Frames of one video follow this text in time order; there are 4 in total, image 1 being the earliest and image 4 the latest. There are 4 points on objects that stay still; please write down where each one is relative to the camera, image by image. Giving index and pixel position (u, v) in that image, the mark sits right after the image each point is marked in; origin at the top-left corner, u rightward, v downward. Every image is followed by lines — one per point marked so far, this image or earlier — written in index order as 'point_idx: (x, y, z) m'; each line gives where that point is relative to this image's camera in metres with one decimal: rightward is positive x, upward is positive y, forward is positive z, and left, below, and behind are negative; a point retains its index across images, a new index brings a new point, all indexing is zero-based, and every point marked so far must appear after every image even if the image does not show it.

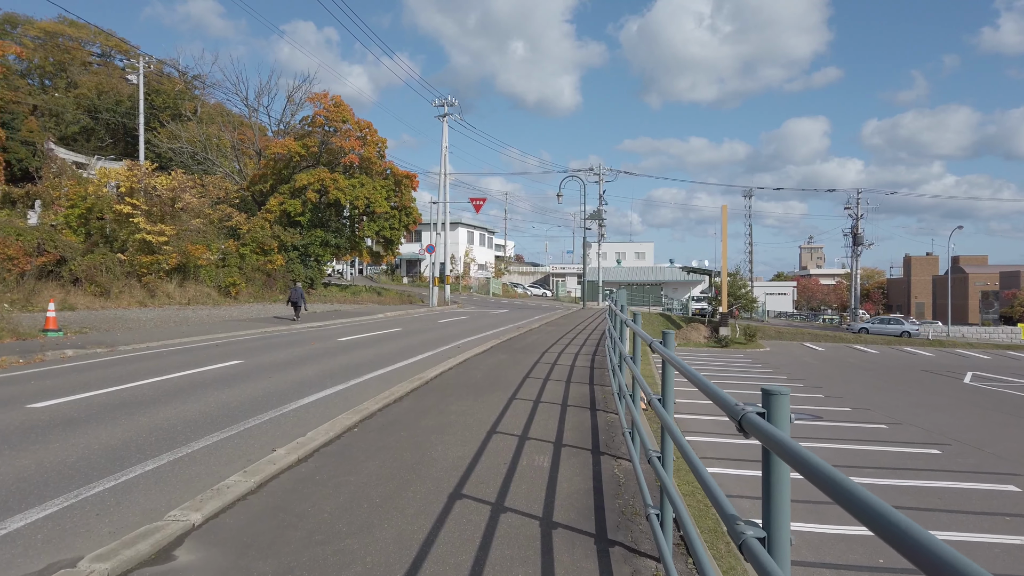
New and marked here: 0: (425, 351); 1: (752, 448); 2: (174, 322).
0: (-1.6, -1.2, +11.5) m
1: (+3.6, -2.4, +9.3) m
2: (-9.9, -1.0, +18.0) m
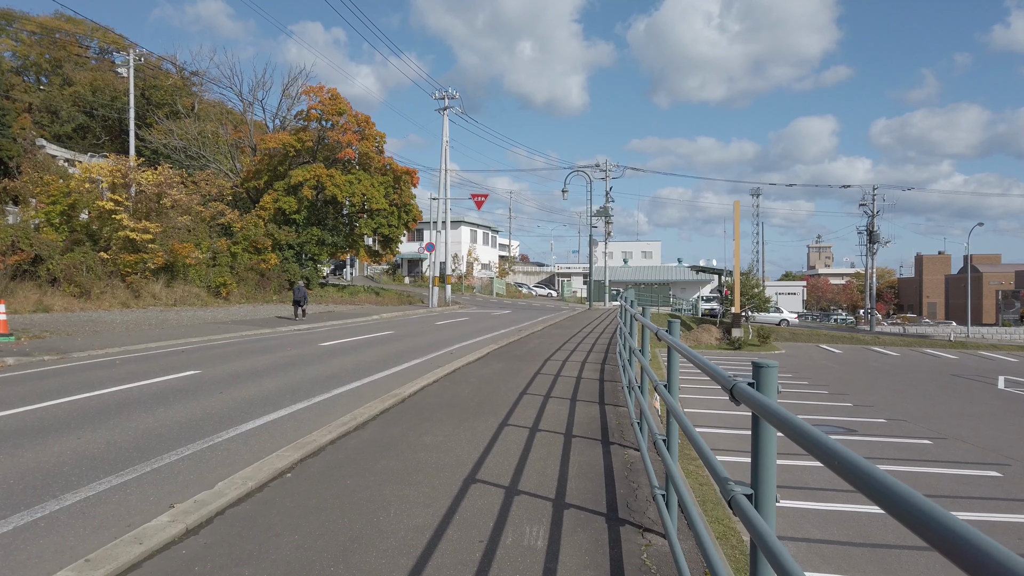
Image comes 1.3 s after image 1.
0: (-1.6, -1.2, +10.2) m
1: (+3.6, -2.4, +8.0) m
2: (-9.9, -1.0, +16.8) m
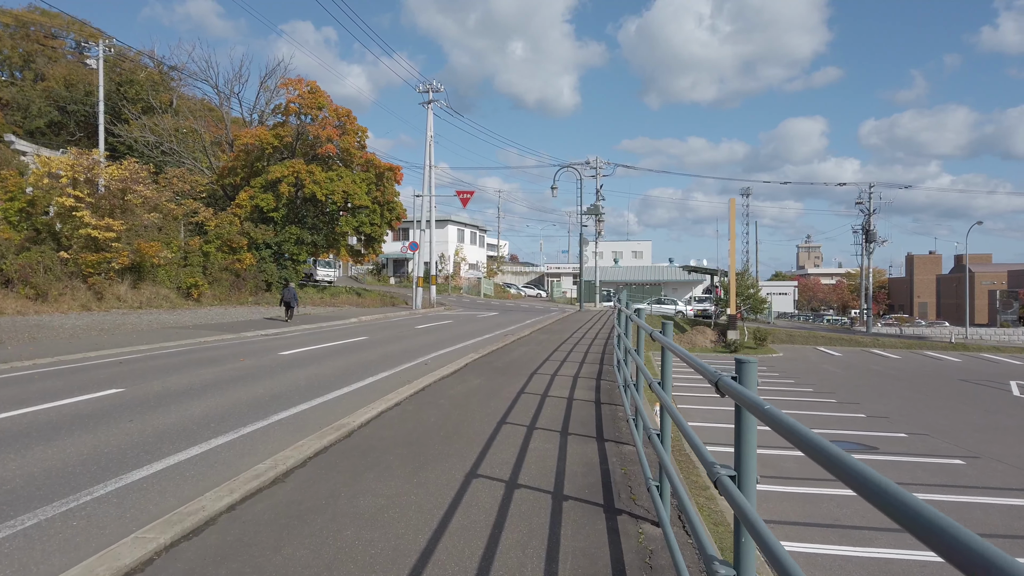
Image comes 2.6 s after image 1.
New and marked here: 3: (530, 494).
0: (-1.9, -1.2, +9.0) m
1: (+3.3, -2.4, +6.9) m
2: (-10.3, -1.0, +15.5) m
3: (+0.1, -1.1, +3.3) m
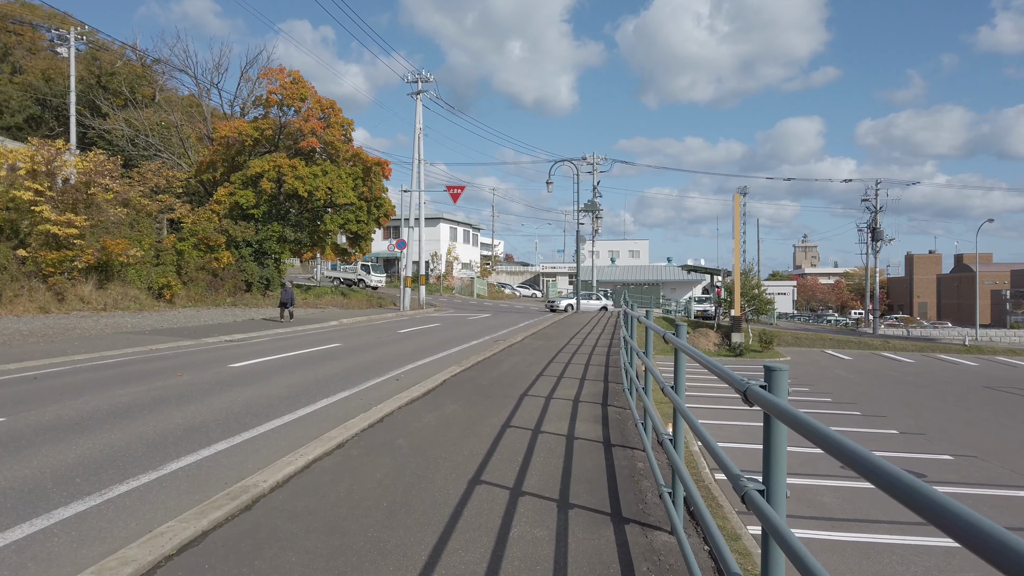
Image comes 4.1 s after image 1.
0: (-2.0, -1.2, +7.5) m
1: (+3.2, -2.5, +5.4) m
2: (-10.5, -1.1, +13.9) m
3: (0.0, -1.1, +1.9) m
